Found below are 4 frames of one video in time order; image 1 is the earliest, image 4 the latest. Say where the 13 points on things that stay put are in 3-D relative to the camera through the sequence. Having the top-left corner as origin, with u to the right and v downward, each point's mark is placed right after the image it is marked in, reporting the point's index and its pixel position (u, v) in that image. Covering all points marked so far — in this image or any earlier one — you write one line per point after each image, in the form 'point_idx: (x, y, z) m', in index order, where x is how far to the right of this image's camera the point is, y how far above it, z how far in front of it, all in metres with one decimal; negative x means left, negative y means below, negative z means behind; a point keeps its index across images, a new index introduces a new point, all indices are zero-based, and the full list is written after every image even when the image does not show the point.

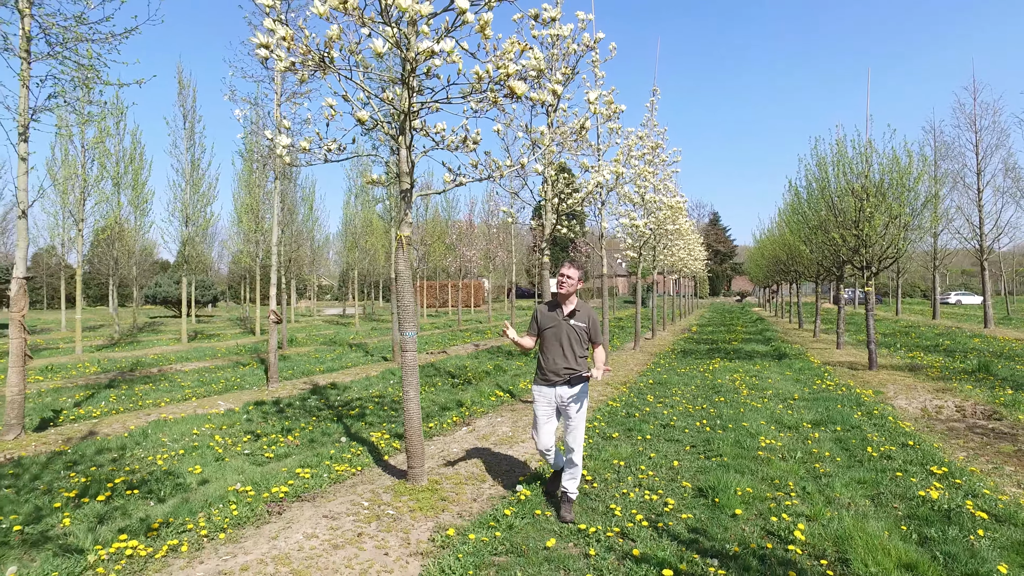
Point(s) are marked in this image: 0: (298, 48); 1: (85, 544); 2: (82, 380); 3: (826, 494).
0: (-2.2, +2.6, +5.5) m
1: (-3.7, -2.2, +4.6) m
2: (-11.6, -2.5, +14.2) m
3: (+3.1, -2.0, +5.2) m
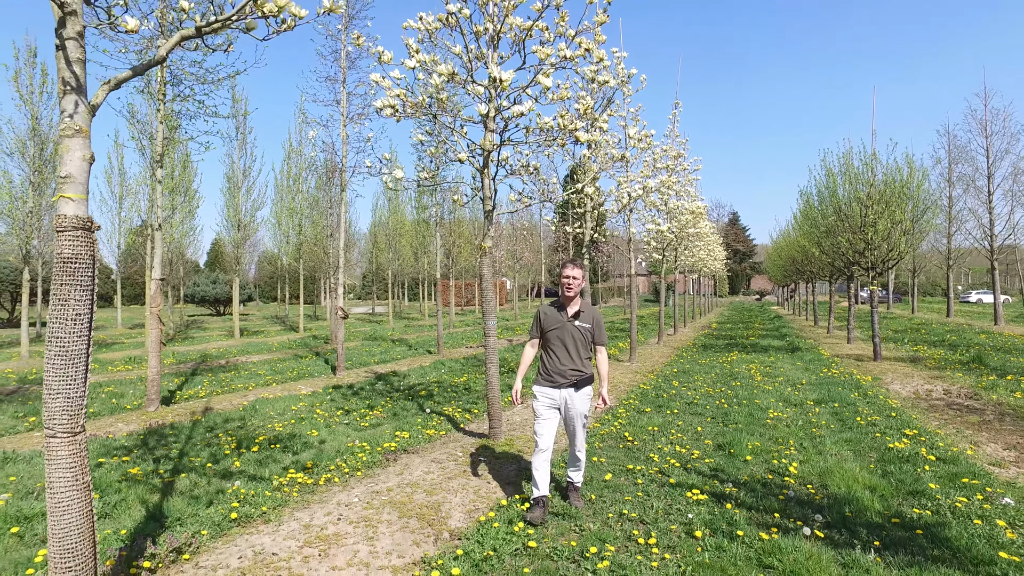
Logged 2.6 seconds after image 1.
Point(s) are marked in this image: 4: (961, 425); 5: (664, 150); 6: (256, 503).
0: (-1.4, +2.5, +7.1) m
1: (-3.0, -2.2, +6.3) m
2: (-10.6, -2.5, +16.2) m
3: (+3.8, -2.0, +6.6) m
4: (+6.4, -2.0, +7.5) m
5: (+4.9, +4.4, +16.9) m
6: (-2.6, -2.2, +5.4) m
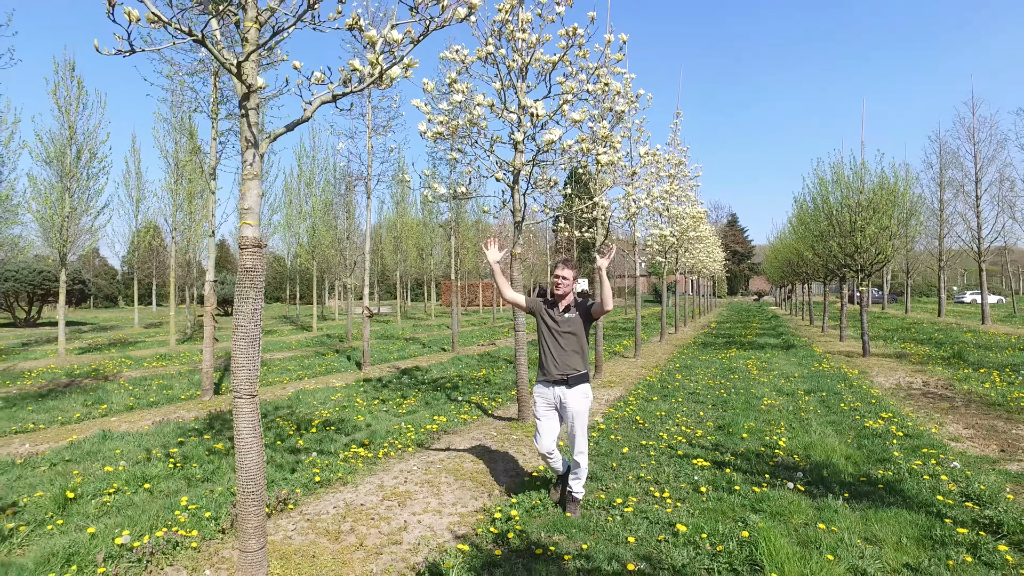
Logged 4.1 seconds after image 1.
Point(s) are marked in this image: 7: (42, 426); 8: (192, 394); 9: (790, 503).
0: (-1.0, +2.5, +8.2) m
1: (-2.5, -2.2, +7.4) m
2: (-10.2, -2.5, +17.2) m
3: (+4.3, -2.0, +7.7) m
4: (+6.8, -2.0, +8.6) m
5: (+5.3, +4.4, +18.0) m
6: (-2.2, -2.2, +6.5) m
7: (-7.8, -2.3, +8.8) m
8: (-7.1, -2.3, +11.7) m
9: (+2.6, -2.0, +5.0) m
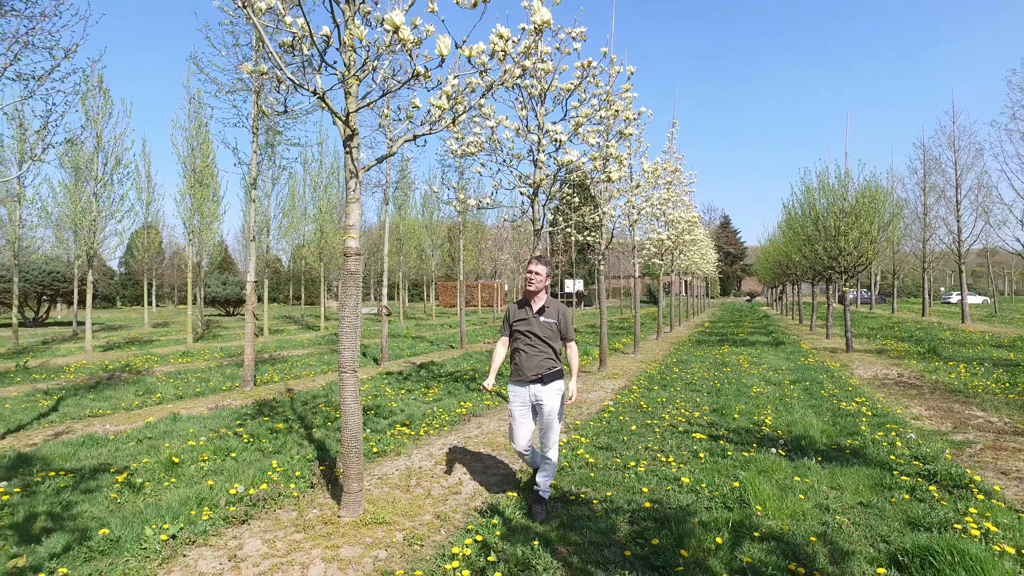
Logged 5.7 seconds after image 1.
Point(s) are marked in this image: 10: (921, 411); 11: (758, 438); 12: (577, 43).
0: (-0.6, +2.5, +9.3) m
1: (-2.2, -2.2, +8.4) m
2: (-9.9, -2.5, +18.2) m
3: (+4.6, -2.0, +8.8) m
4: (+7.2, -2.0, +9.7) m
5: (+5.6, +4.4, +19.1) m
6: (-1.8, -2.2, +7.6) m
7: (-7.5, -2.3, +9.8) m
8: (-6.8, -2.3, +12.7) m
9: (+3.0, -2.0, +6.1) m
10: (+6.6, -2.0, +8.5) m
11: (+3.4, -2.1, +7.2) m
12: (+1.1, +4.2, +9.1) m
